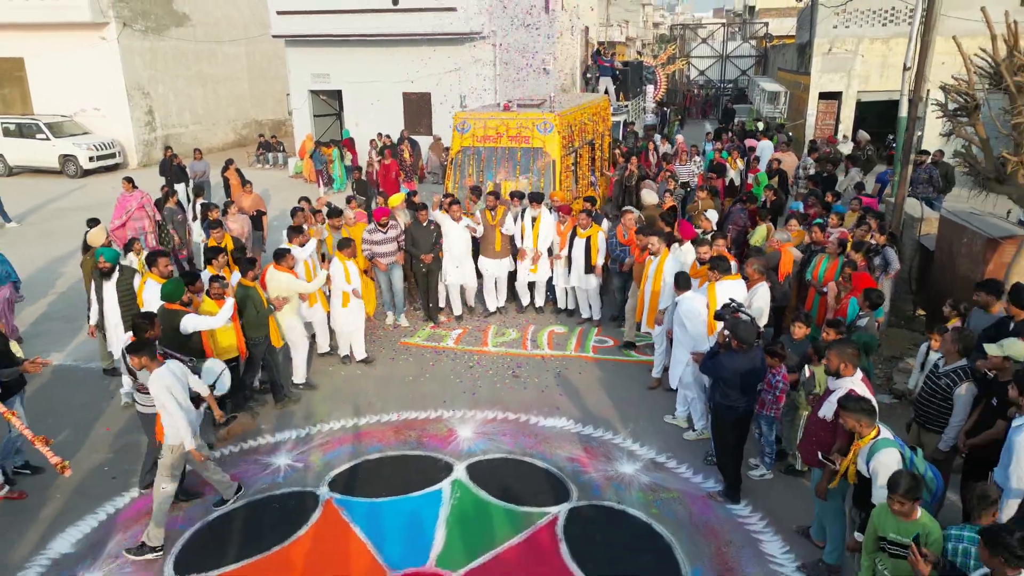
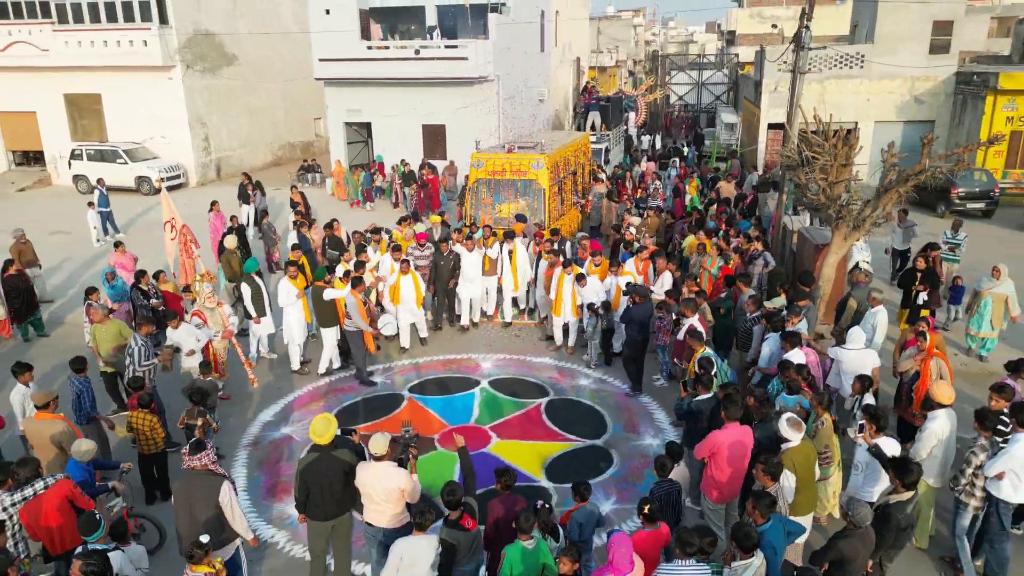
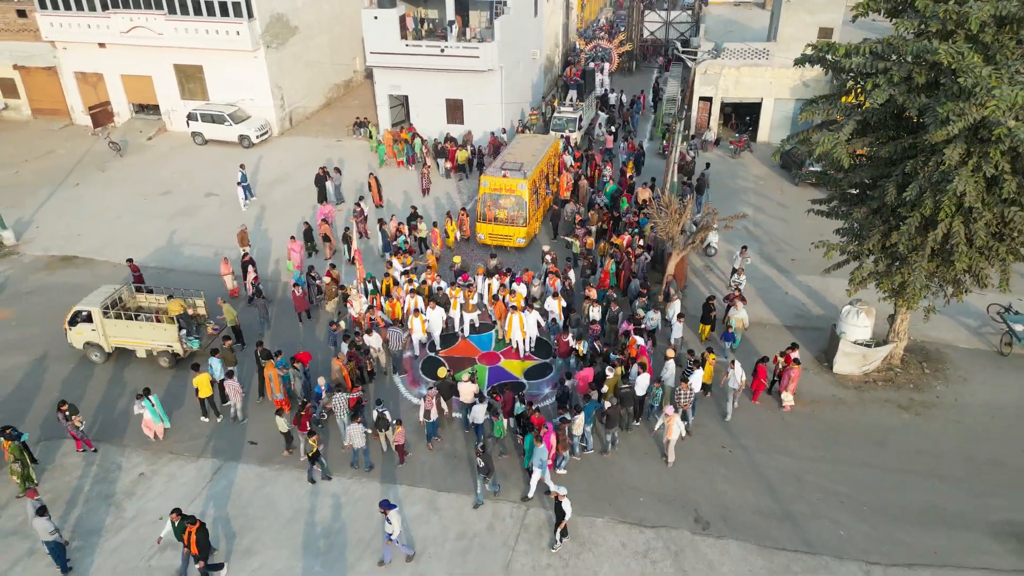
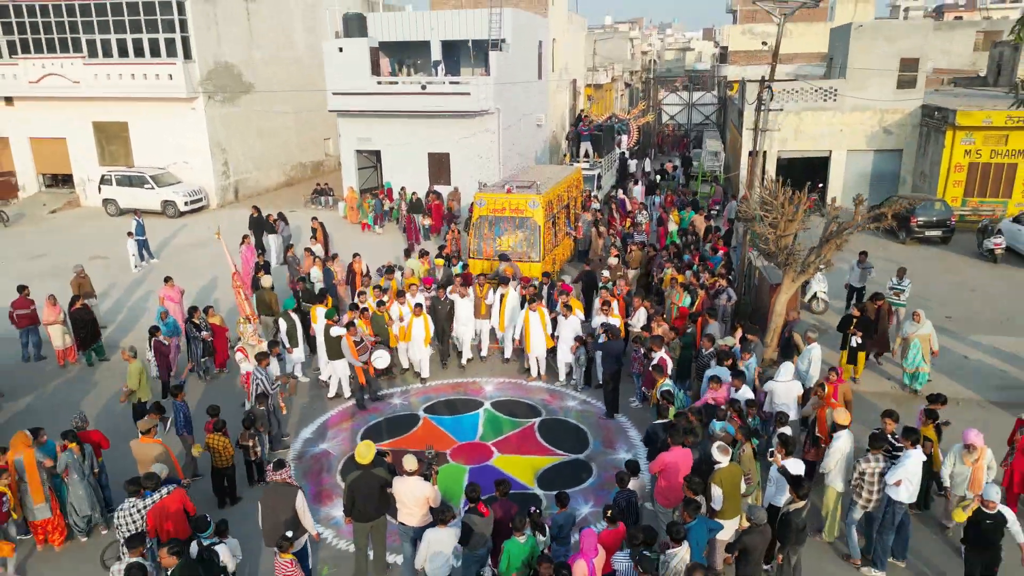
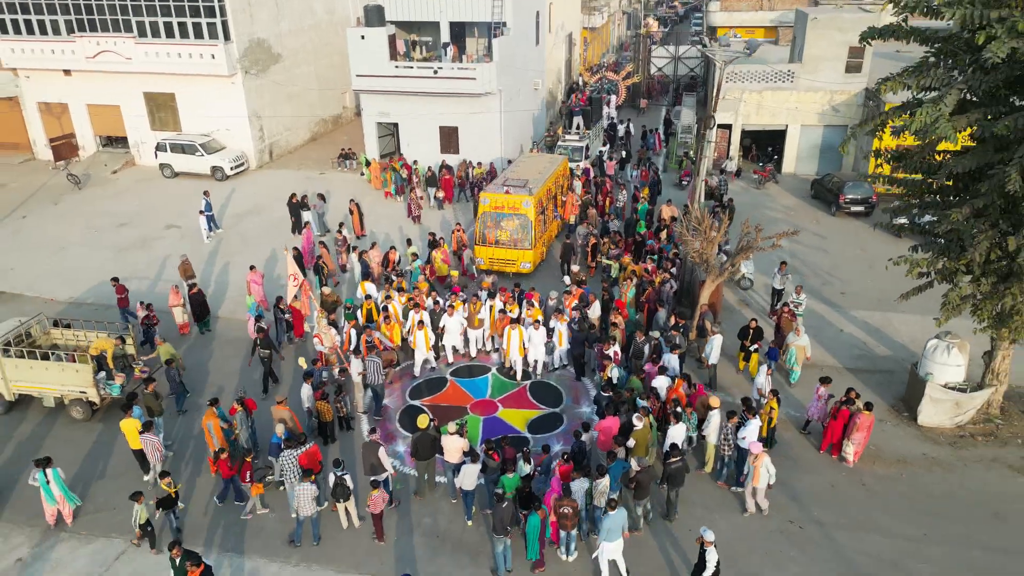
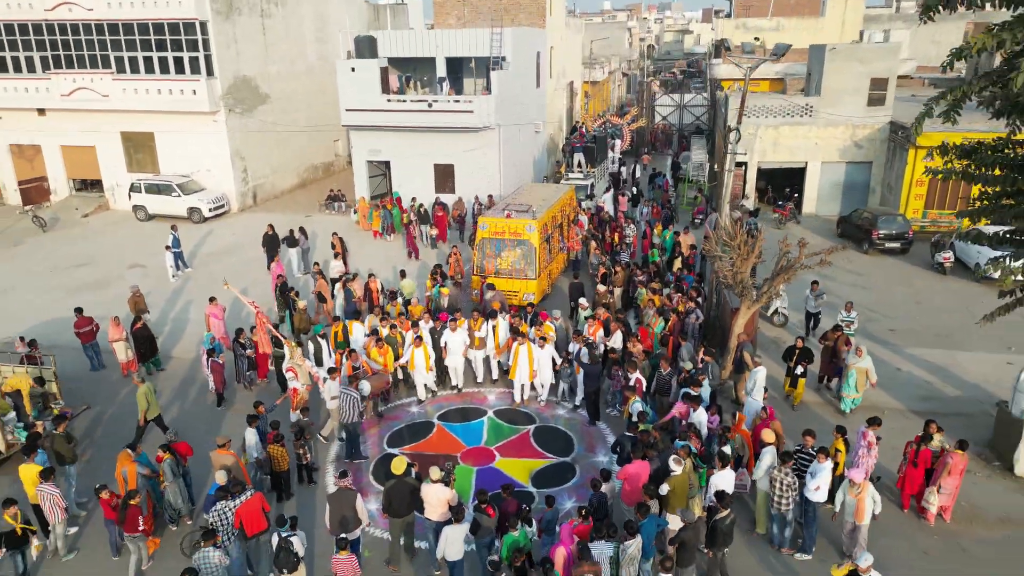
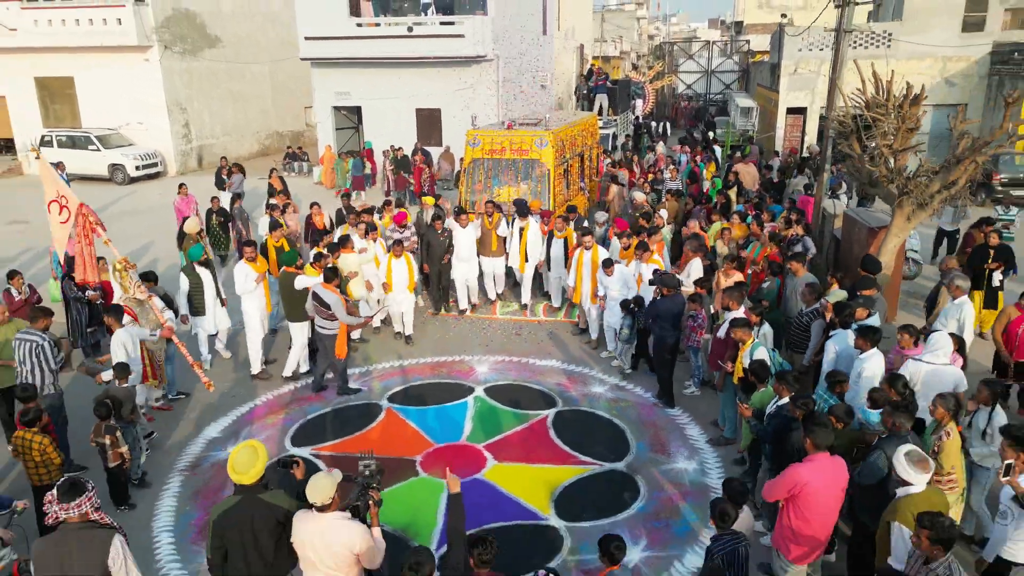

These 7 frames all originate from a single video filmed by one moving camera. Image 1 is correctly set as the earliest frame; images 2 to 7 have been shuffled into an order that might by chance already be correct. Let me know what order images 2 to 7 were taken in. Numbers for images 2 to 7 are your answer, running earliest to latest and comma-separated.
7, 2, 4, 6, 5, 3
